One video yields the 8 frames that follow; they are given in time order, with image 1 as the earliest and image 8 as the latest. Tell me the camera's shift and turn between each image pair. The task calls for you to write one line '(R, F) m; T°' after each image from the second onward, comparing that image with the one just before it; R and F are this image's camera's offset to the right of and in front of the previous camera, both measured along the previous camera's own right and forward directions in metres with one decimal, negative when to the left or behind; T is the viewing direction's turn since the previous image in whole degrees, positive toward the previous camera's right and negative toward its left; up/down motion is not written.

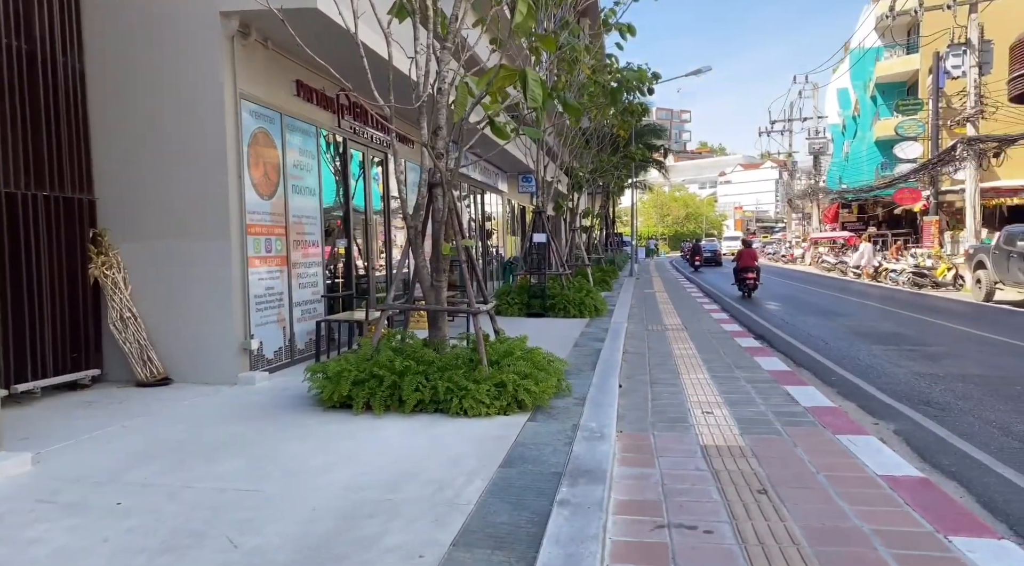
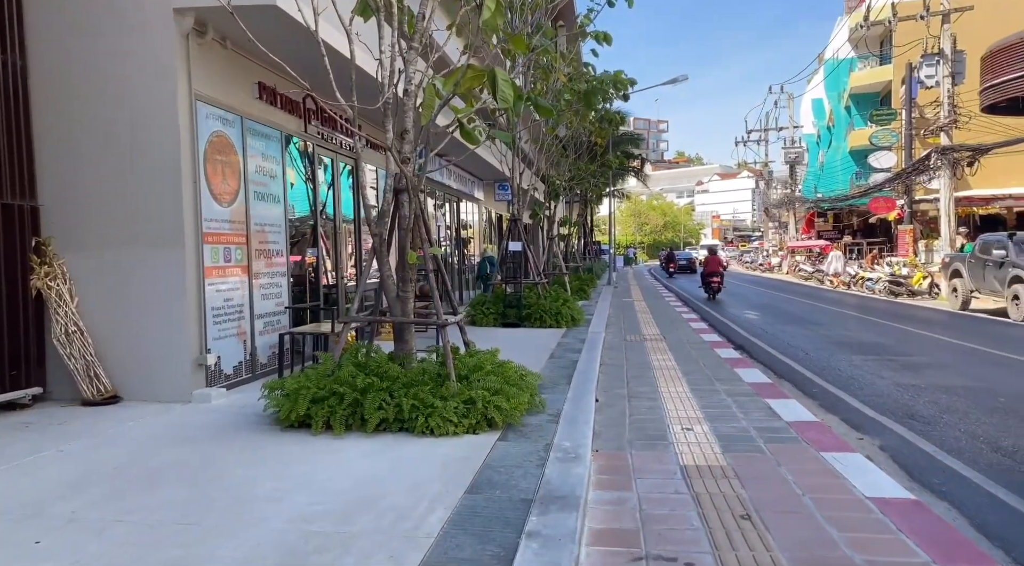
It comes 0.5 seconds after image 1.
(+0.1, +0.3) m; +2°
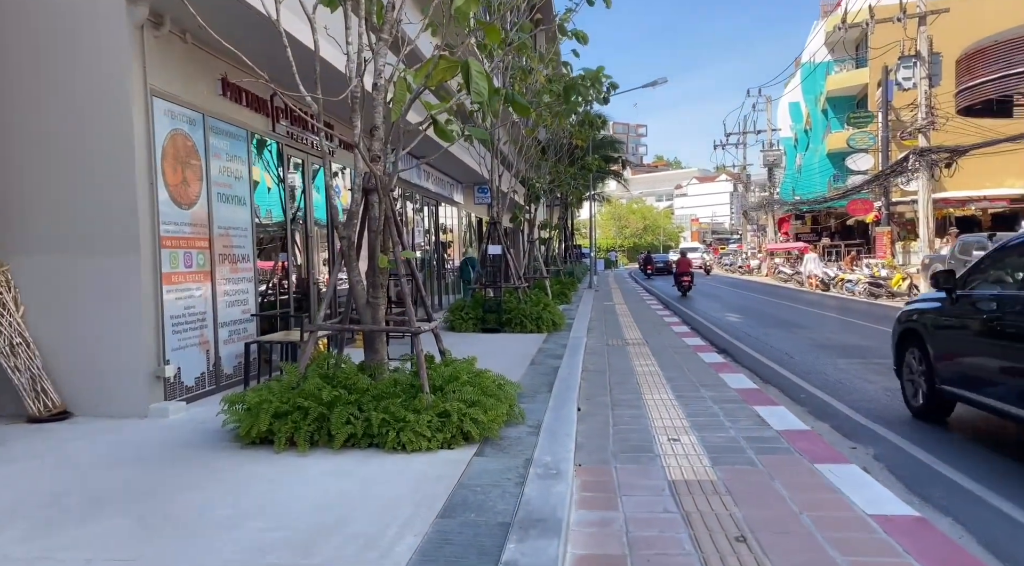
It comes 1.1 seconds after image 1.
(0.0, +0.3) m; +2°
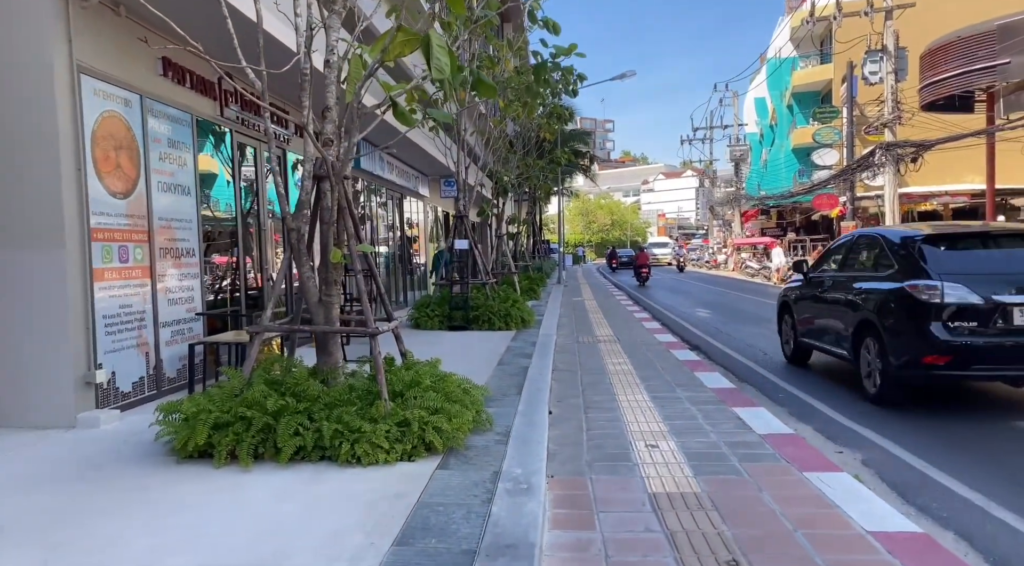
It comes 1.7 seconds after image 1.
(0.0, +0.4) m; +3°
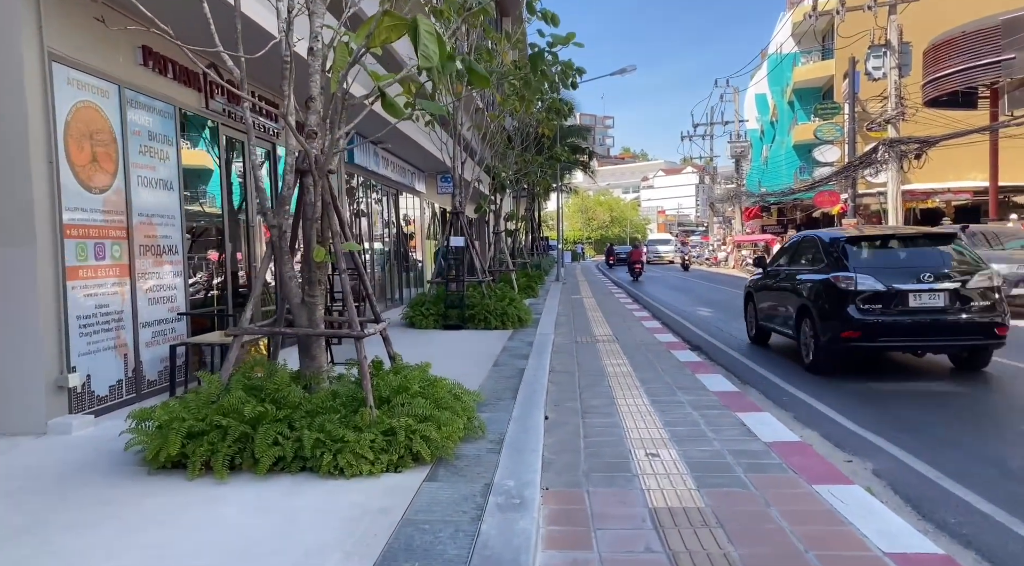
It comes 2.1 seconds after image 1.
(0.0, +0.3) m; 0°
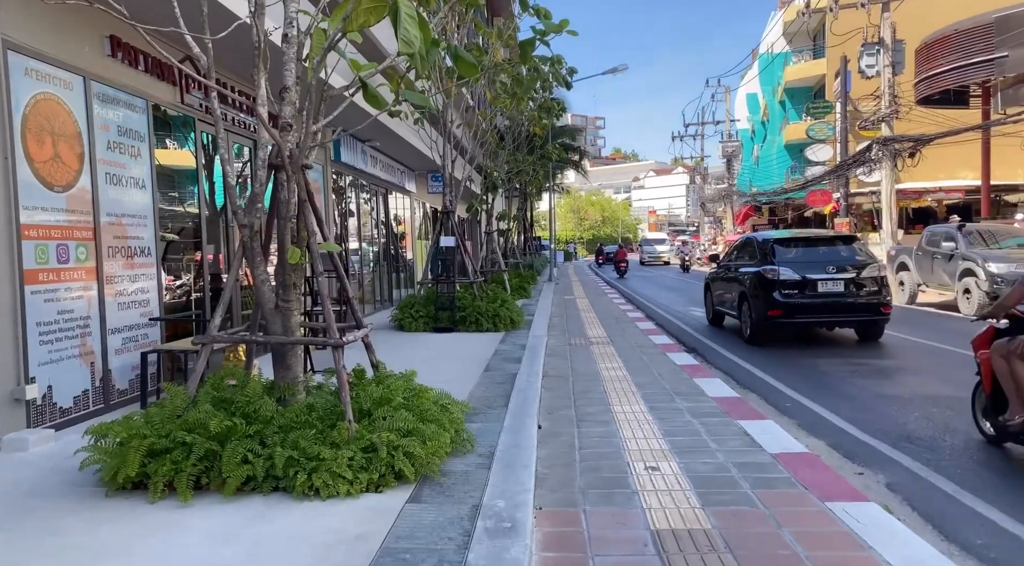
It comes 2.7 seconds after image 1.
(0.0, +0.3) m; +1°
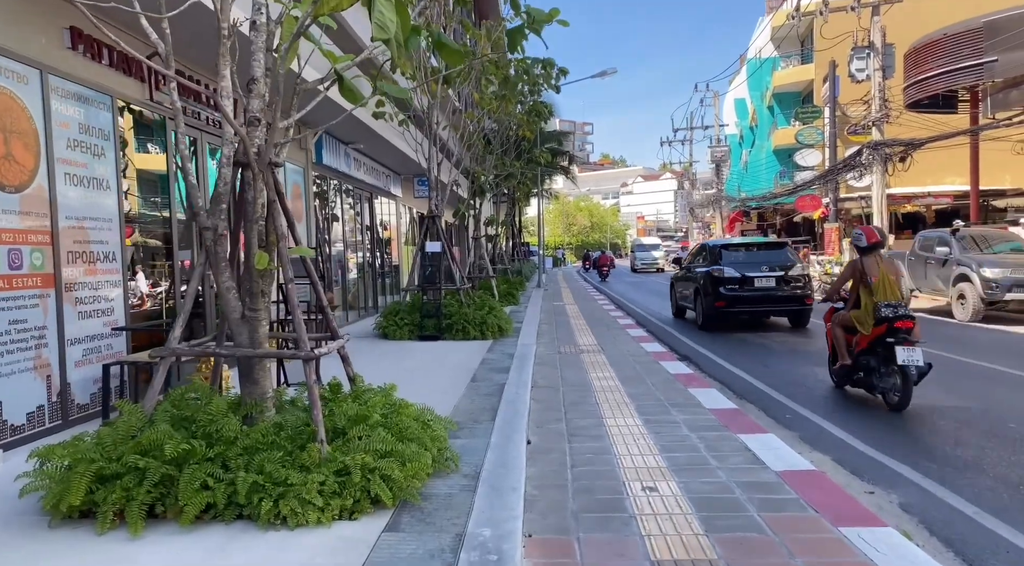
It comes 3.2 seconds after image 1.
(0.0, +0.3) m; +1°
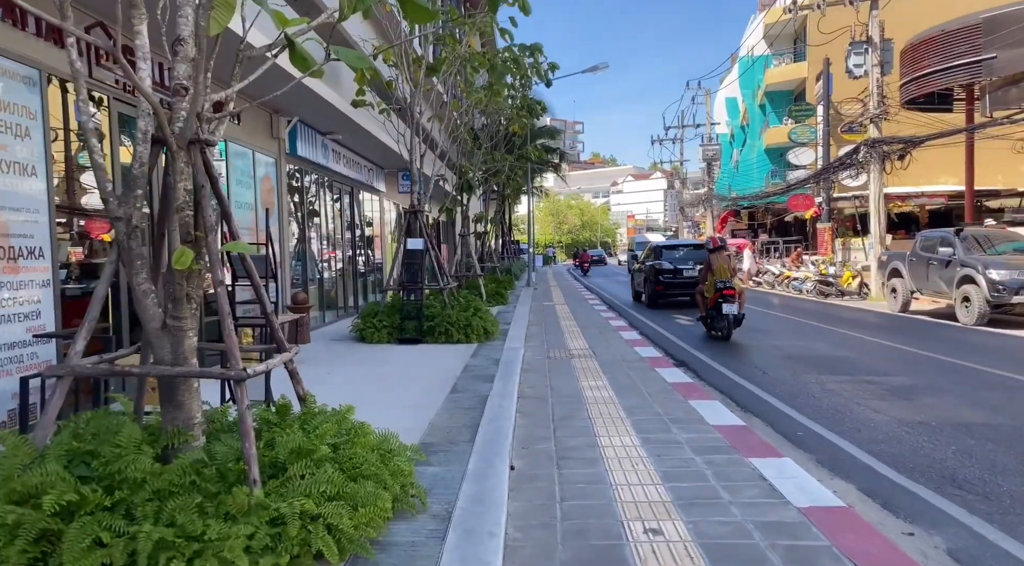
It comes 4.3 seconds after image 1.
(+0.1, +0.7) m; +1°
